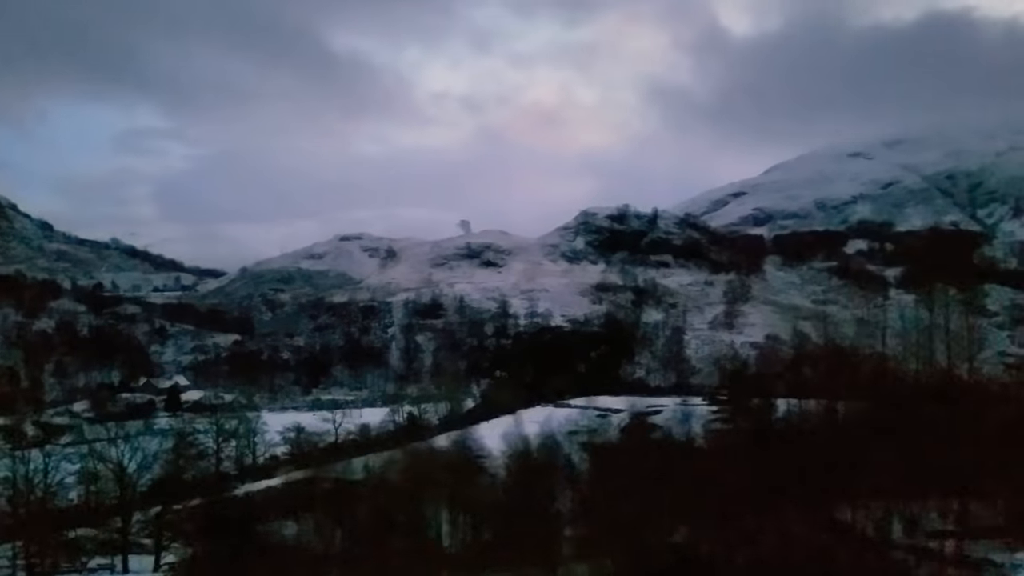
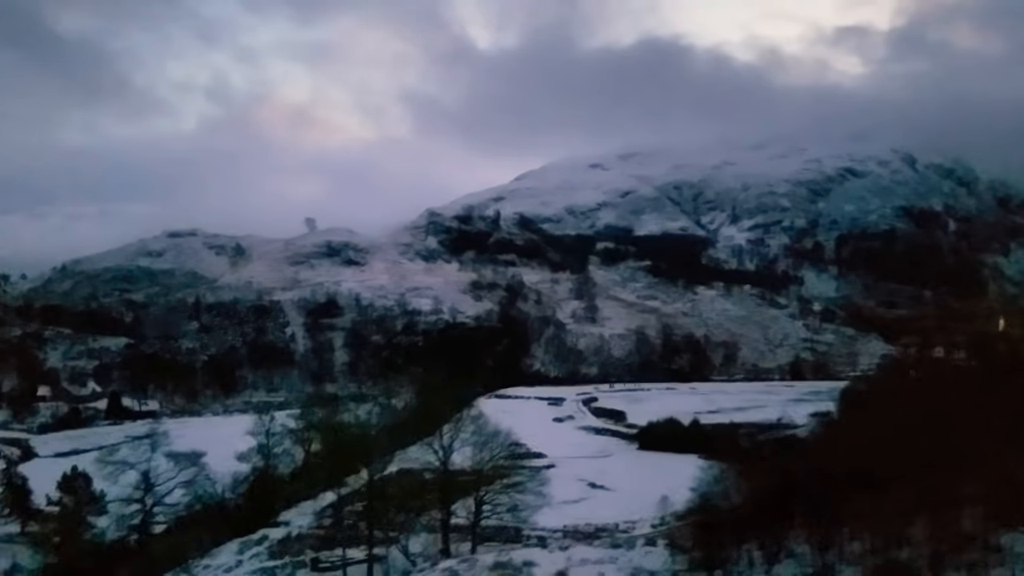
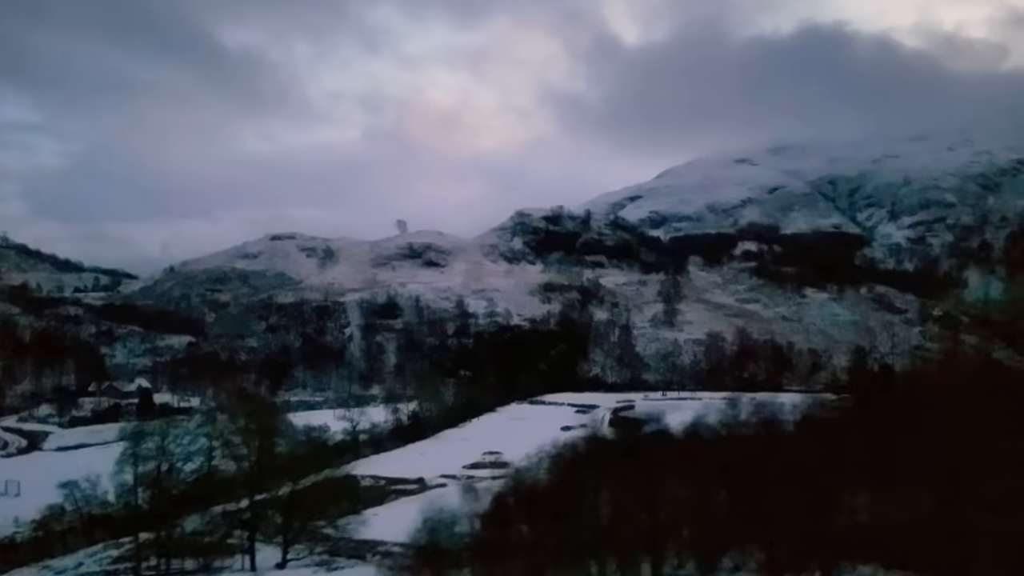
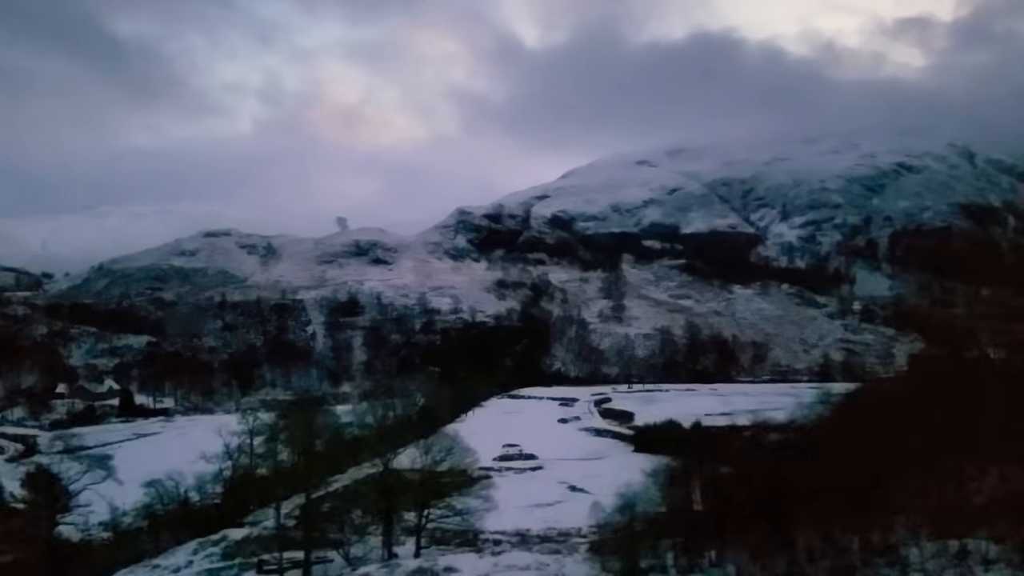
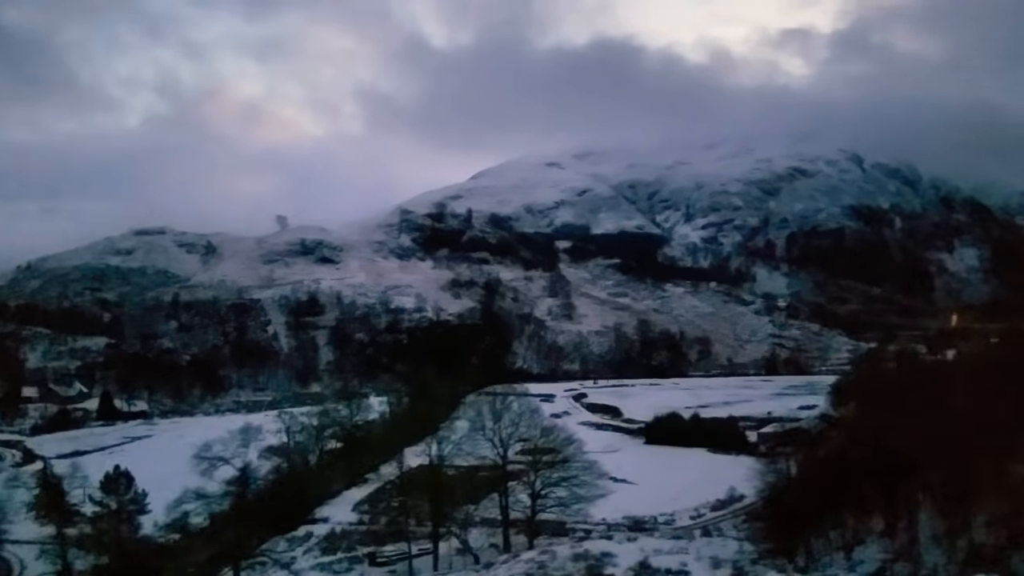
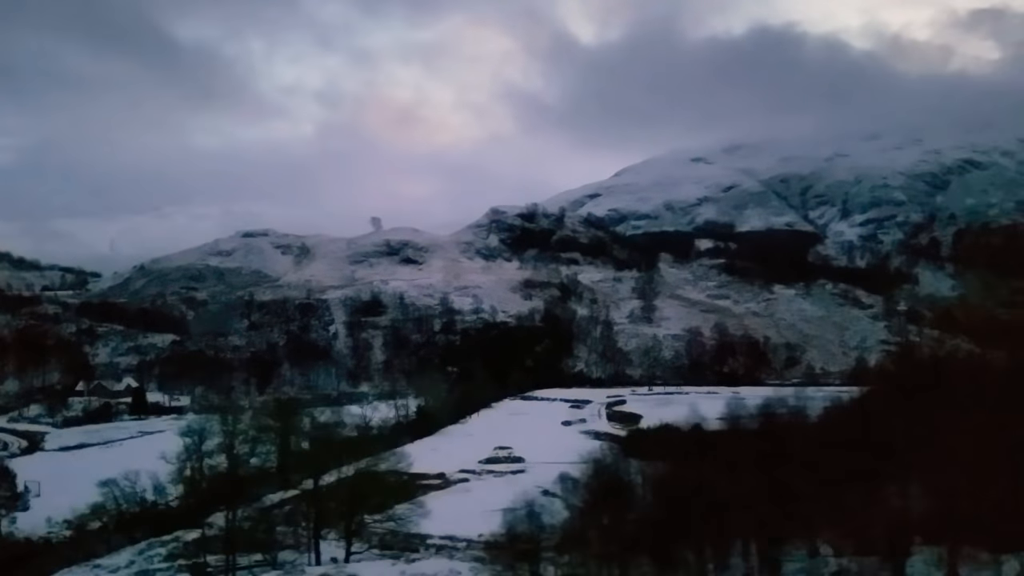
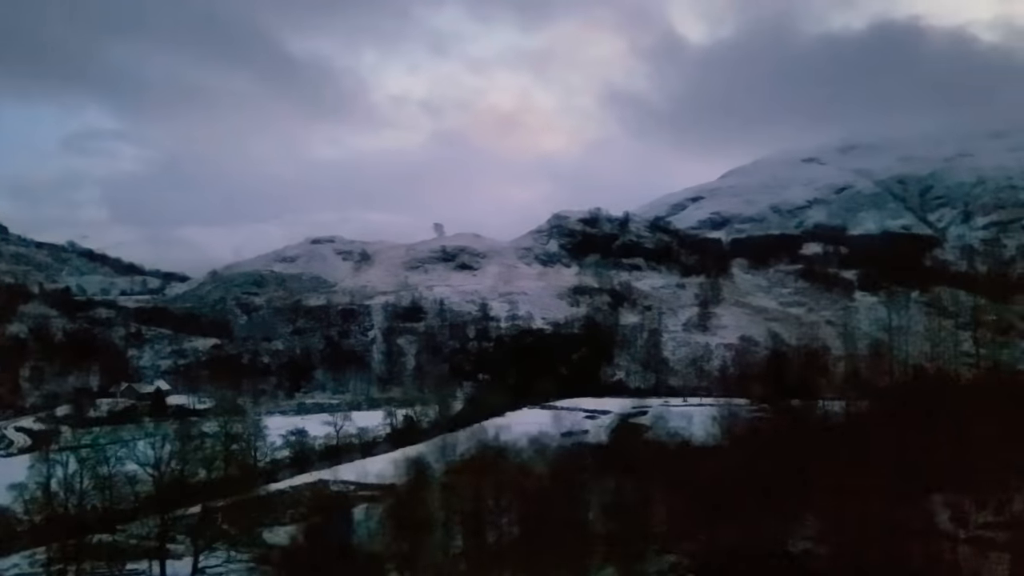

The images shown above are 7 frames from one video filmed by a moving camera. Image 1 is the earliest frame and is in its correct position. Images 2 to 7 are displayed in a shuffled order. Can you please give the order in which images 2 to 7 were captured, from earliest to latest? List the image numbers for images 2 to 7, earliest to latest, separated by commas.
7, 3, 6, 4, 2, 5
